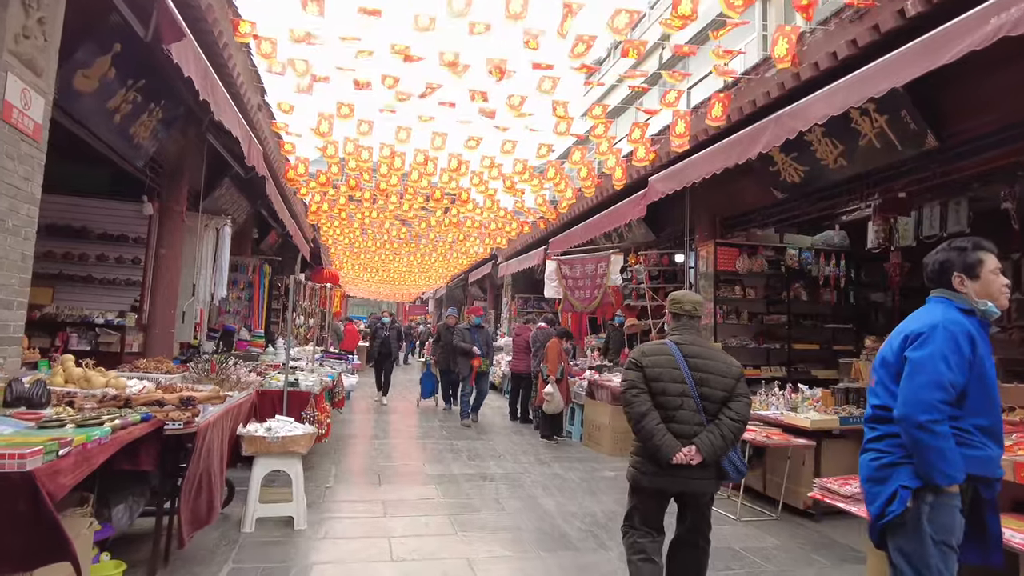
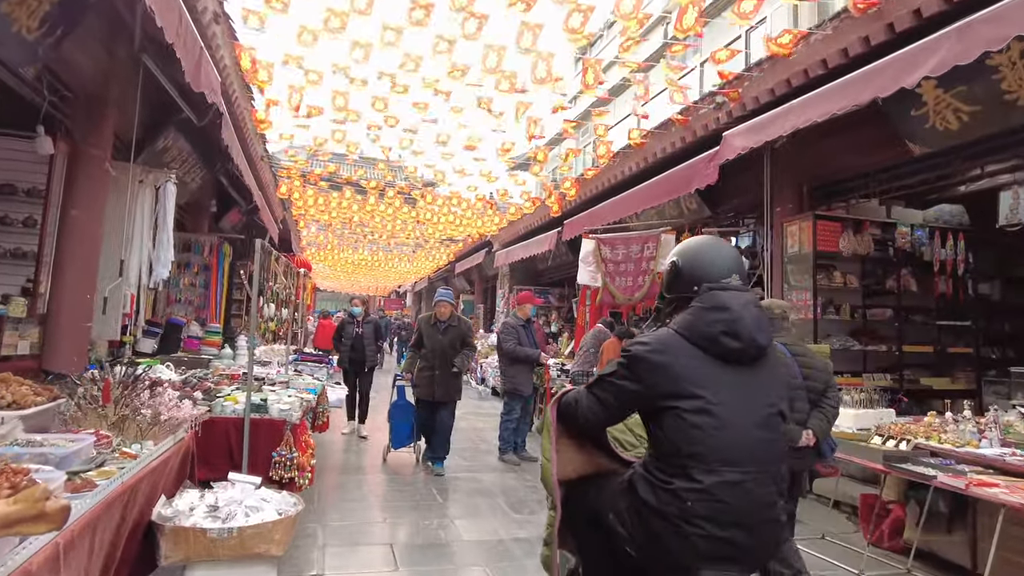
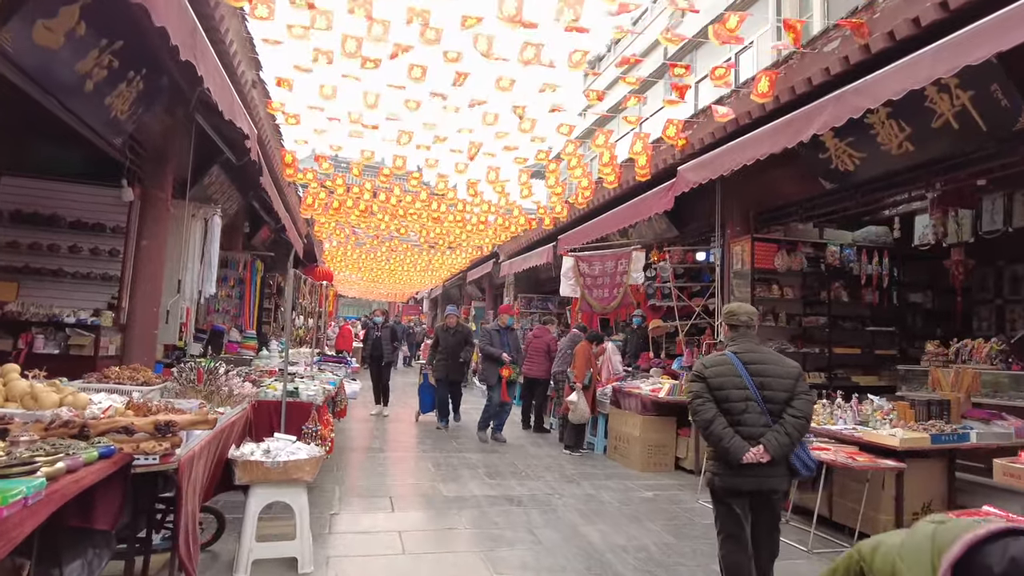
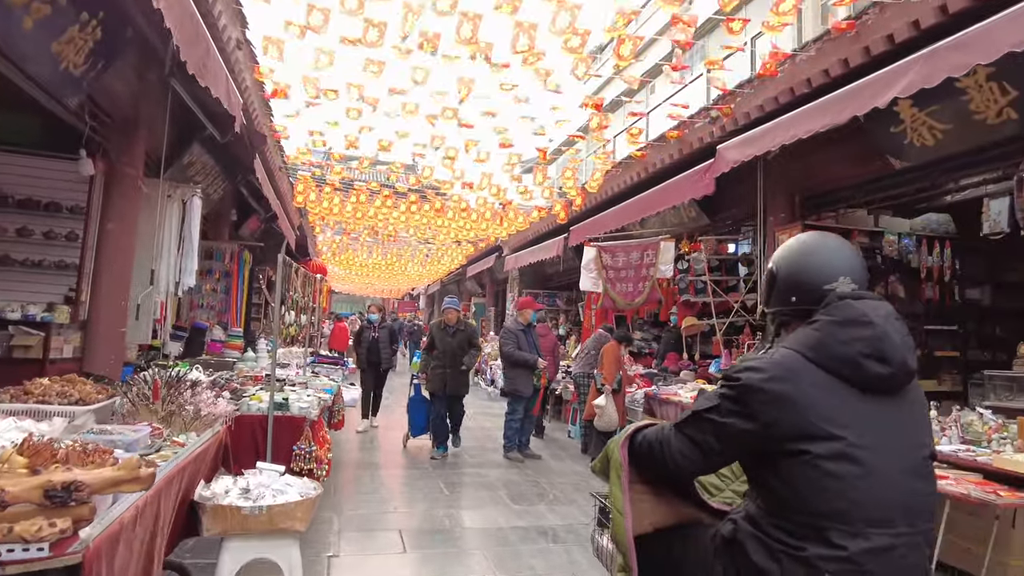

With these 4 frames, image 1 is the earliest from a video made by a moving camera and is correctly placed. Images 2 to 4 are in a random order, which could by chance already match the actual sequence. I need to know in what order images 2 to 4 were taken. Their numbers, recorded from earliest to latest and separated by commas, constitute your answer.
3, 4, 2
